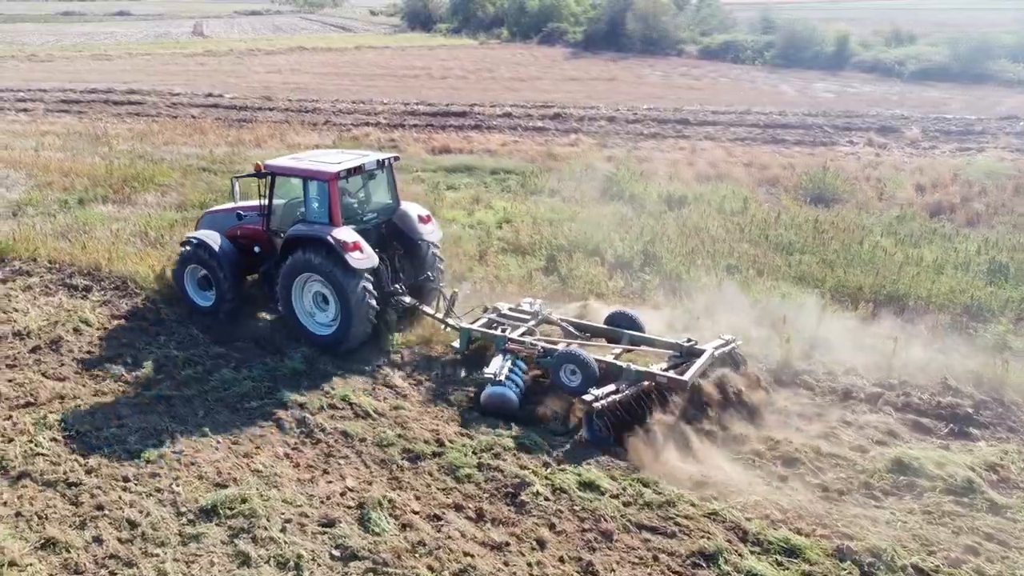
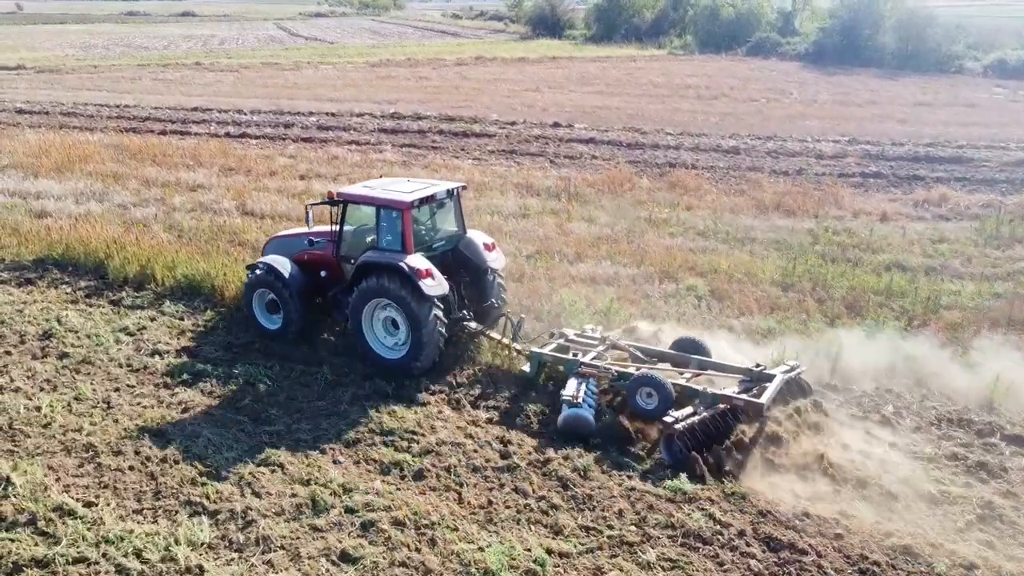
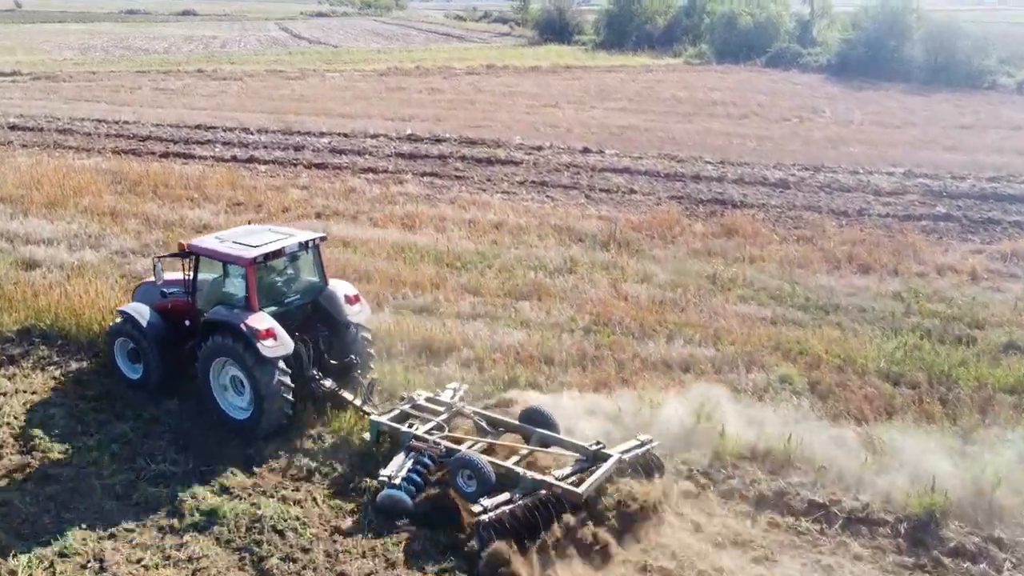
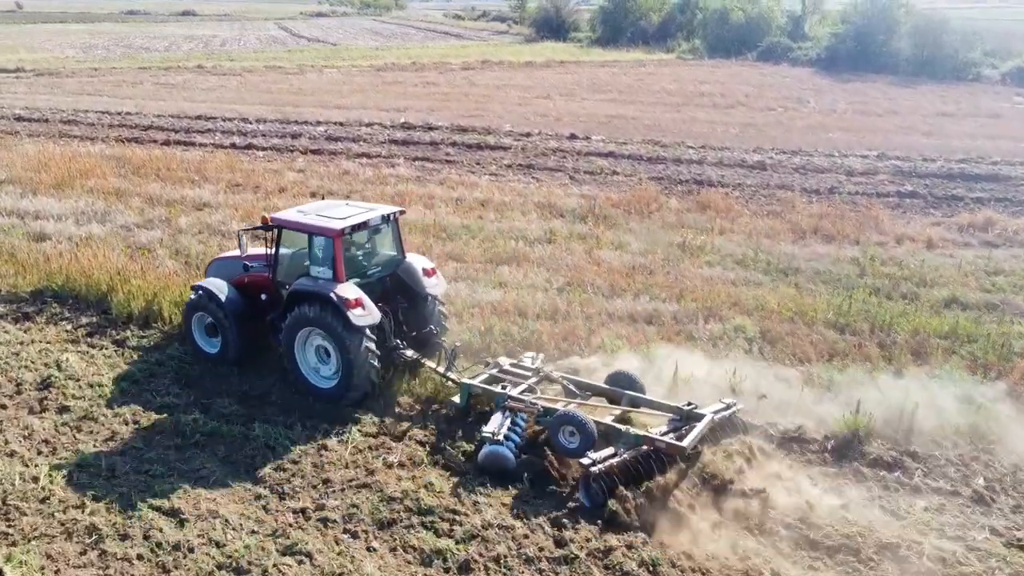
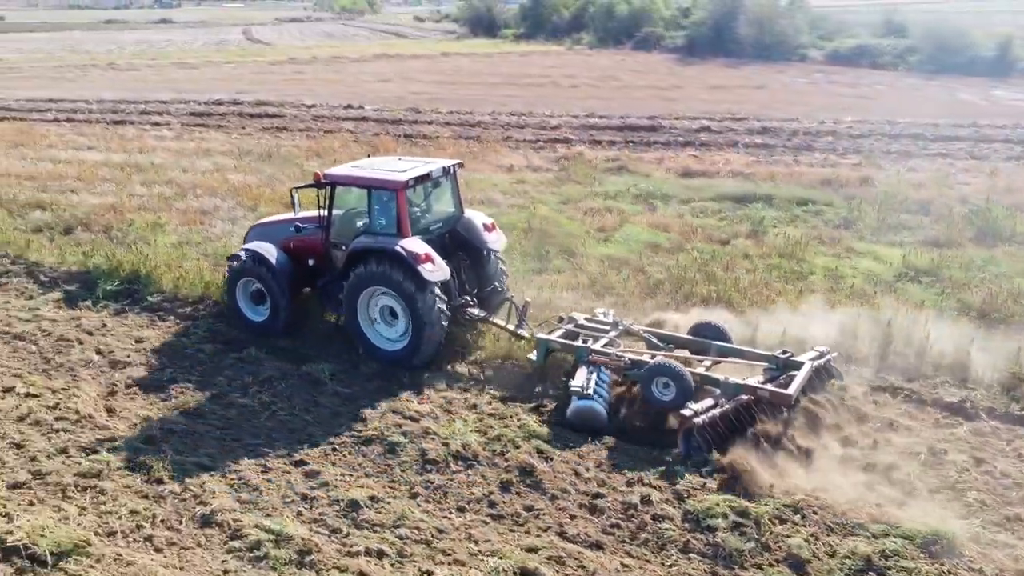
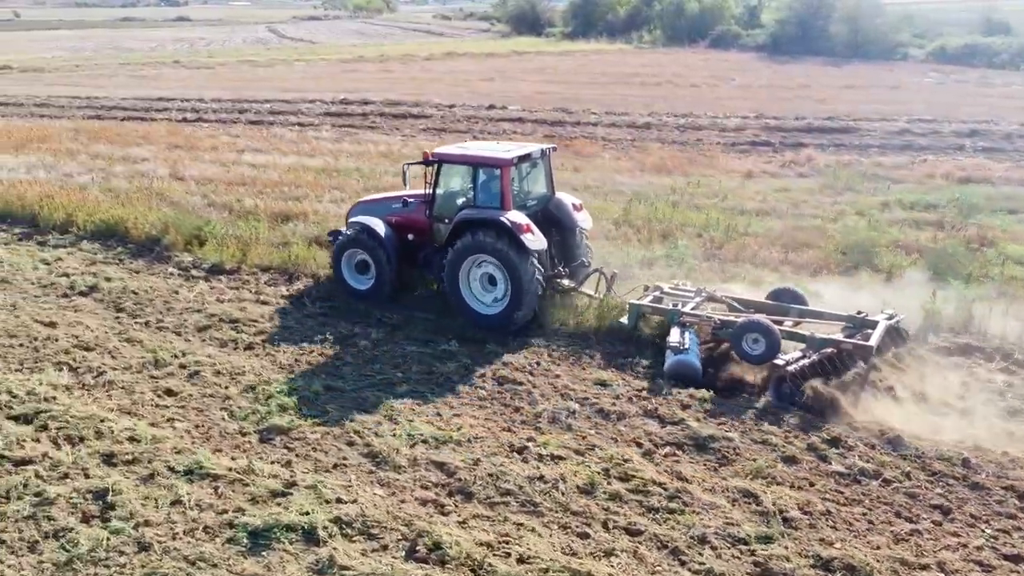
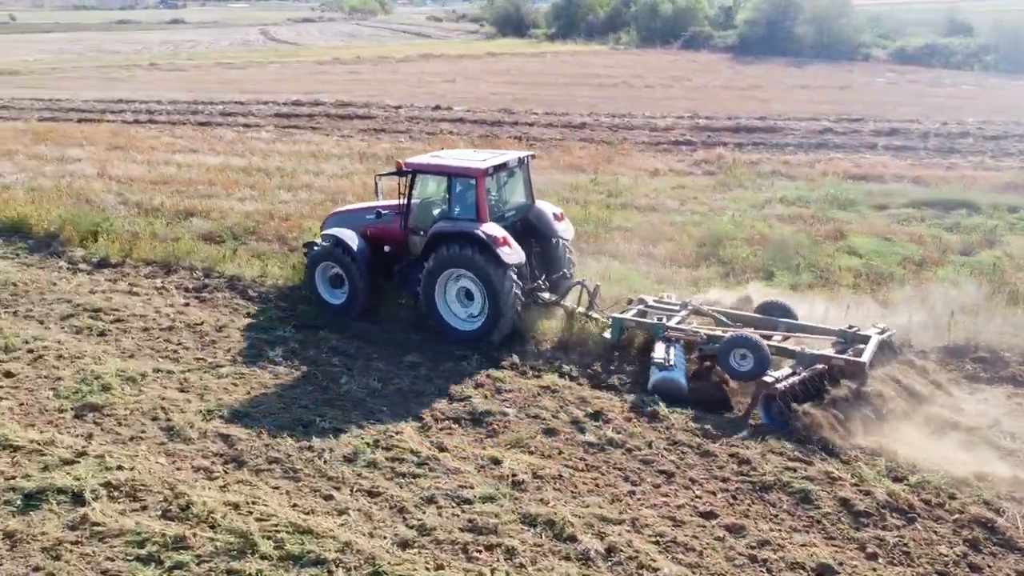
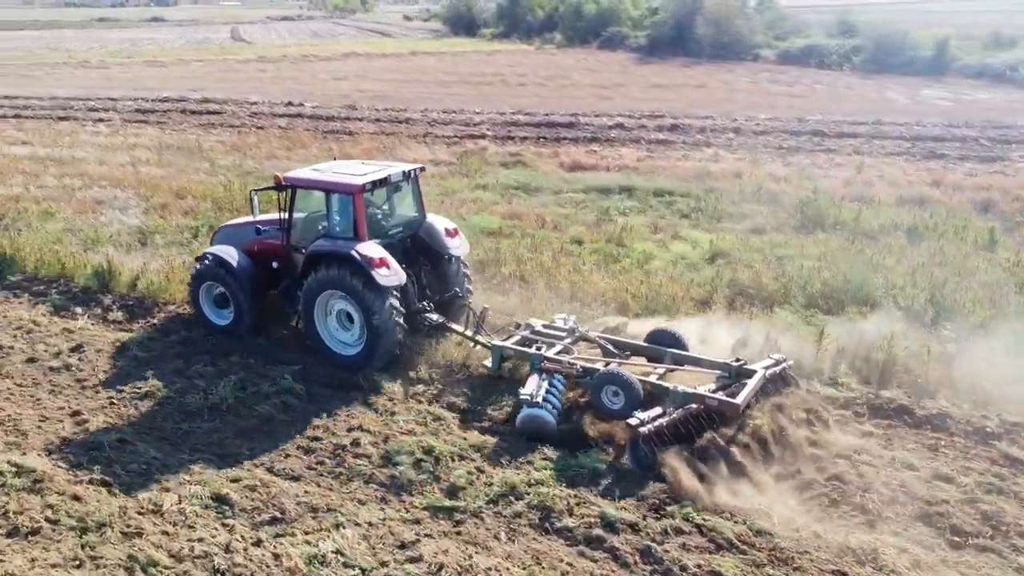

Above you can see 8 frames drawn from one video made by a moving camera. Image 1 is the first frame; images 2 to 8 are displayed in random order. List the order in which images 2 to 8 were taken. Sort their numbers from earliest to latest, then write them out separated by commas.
8, 5, 7, 6, 2, 4, 3
